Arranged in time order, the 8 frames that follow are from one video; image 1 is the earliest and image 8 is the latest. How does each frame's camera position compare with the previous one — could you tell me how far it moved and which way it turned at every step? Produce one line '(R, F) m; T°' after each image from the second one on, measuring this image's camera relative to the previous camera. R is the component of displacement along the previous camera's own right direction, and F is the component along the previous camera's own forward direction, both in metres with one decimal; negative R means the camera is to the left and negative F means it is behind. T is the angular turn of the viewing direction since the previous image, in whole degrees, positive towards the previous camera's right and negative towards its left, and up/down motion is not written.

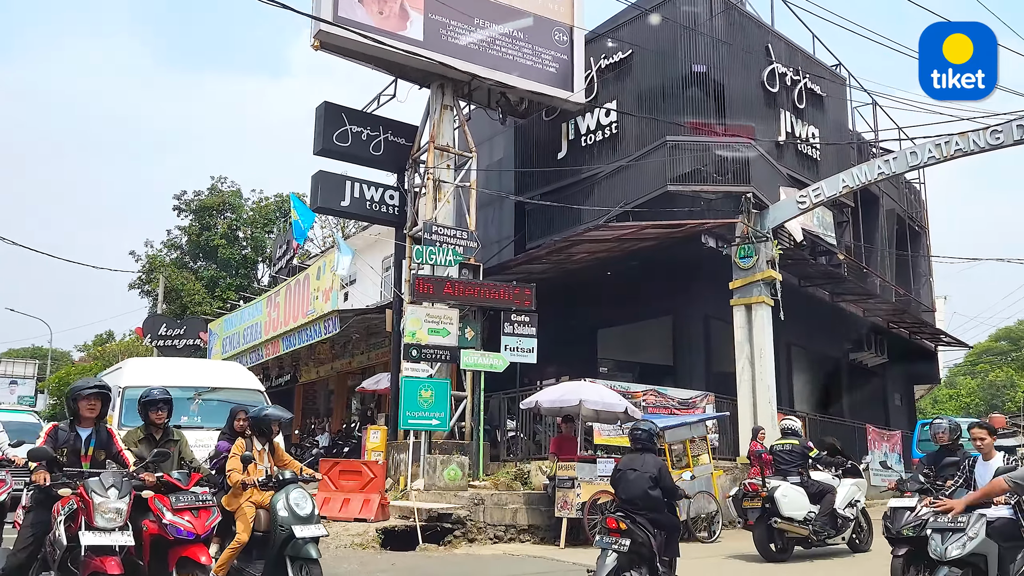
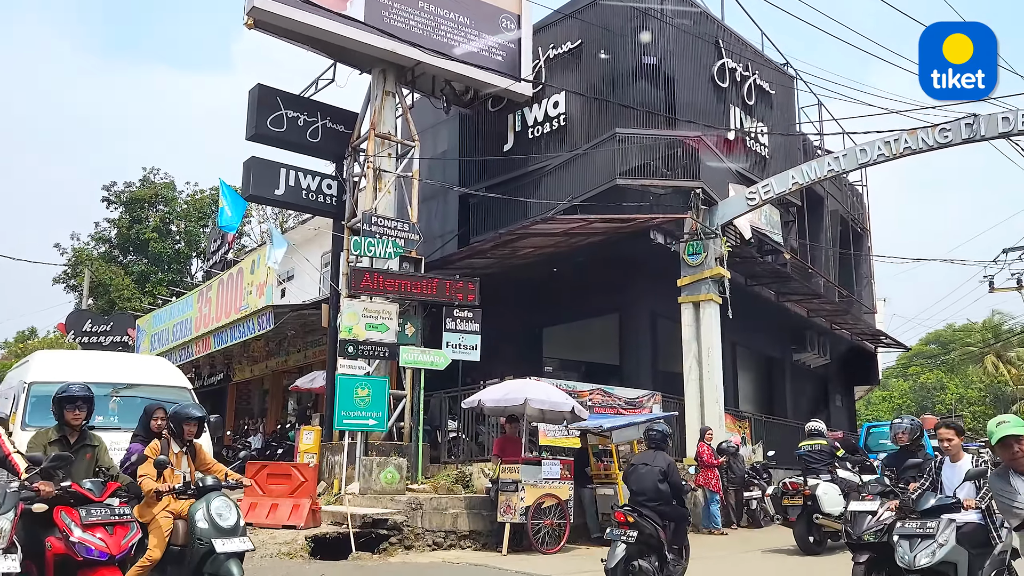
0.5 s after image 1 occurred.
(0.0, +0.6) m; +4°
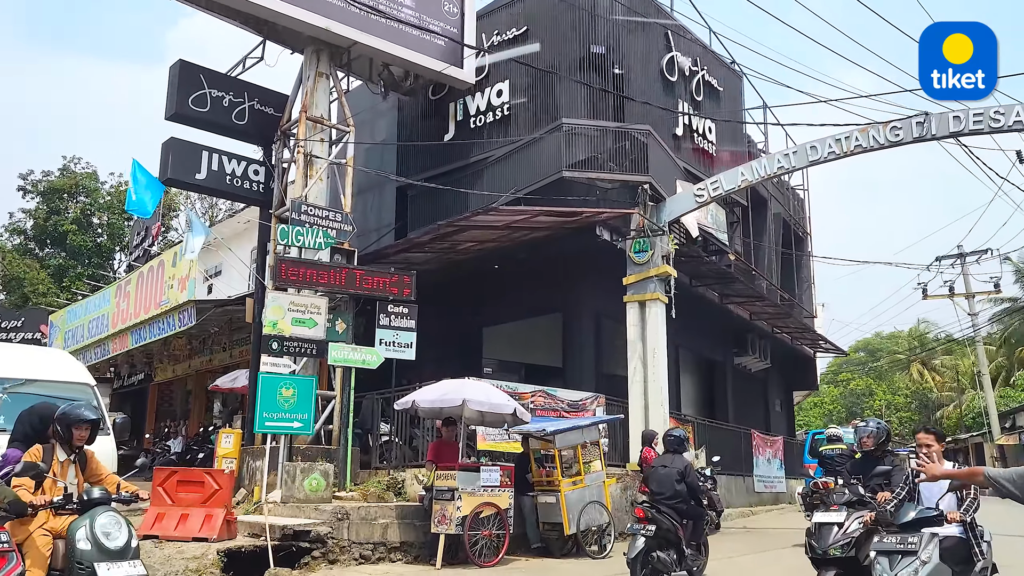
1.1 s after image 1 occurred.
(0.0, +0.7) m; +4°
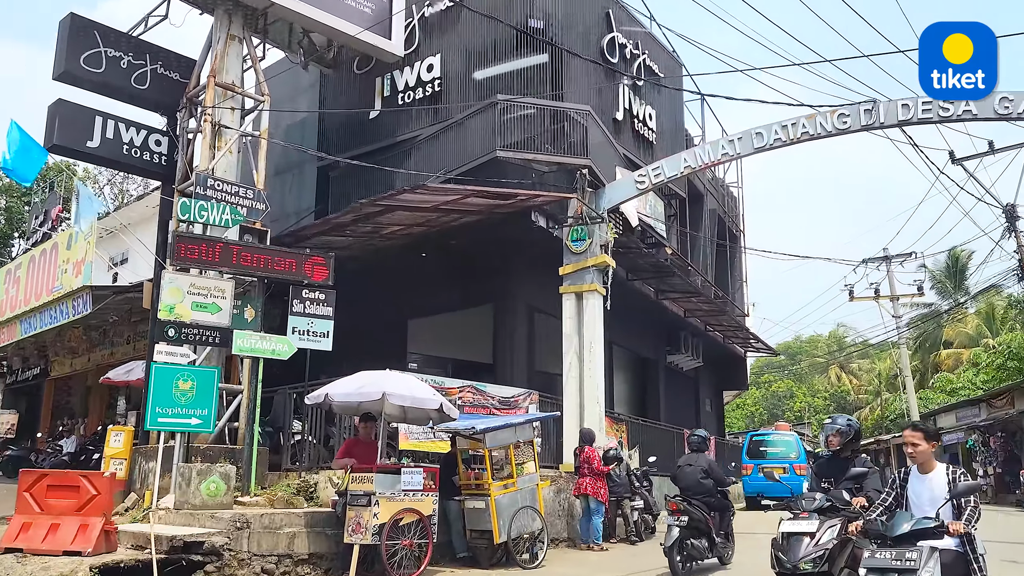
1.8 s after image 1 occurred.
(0.0, +1.0) m; +5°
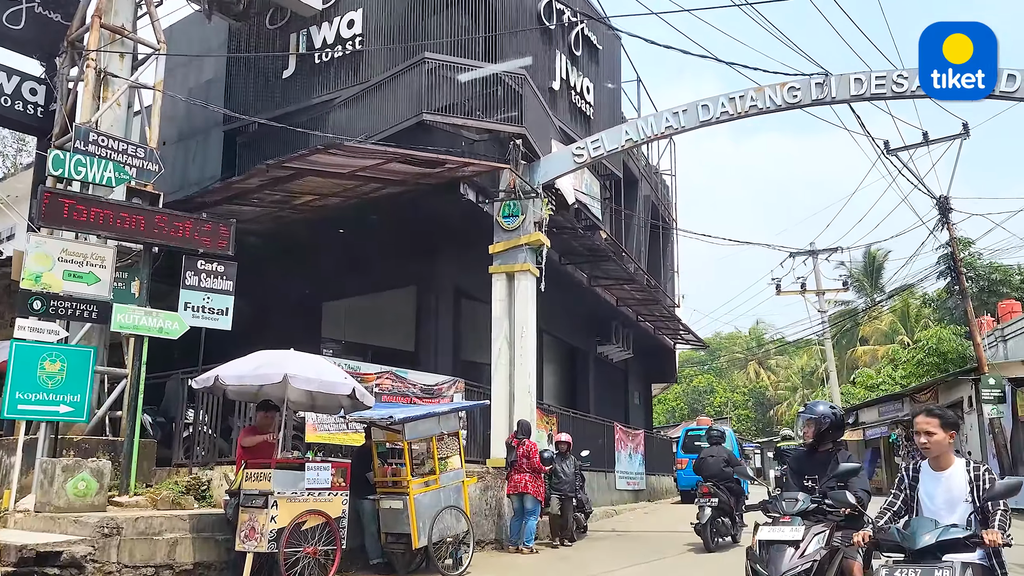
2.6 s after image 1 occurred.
(0.0, +1.1) m; +5°
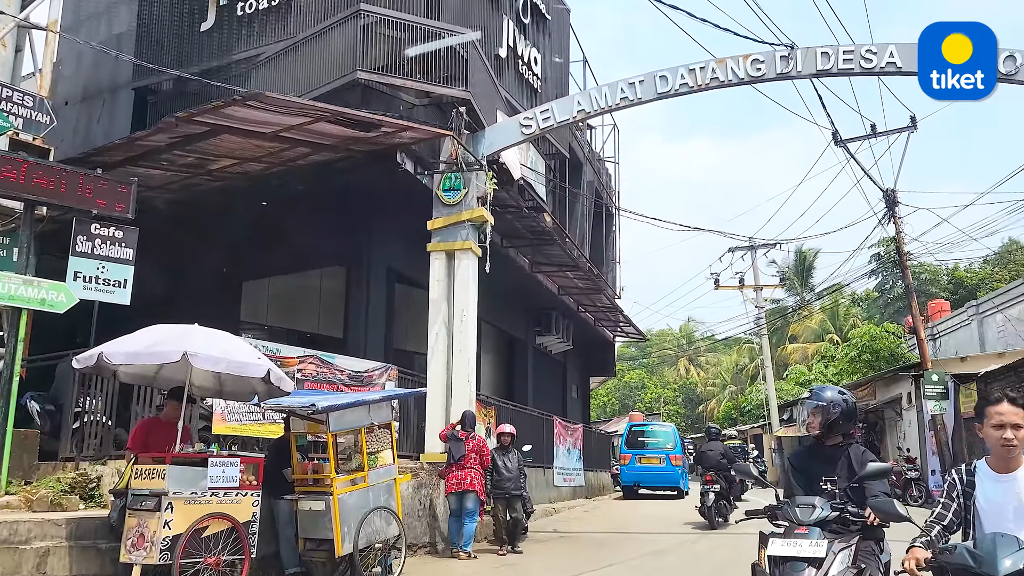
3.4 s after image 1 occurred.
(-0.1, +1.0) m; +5°
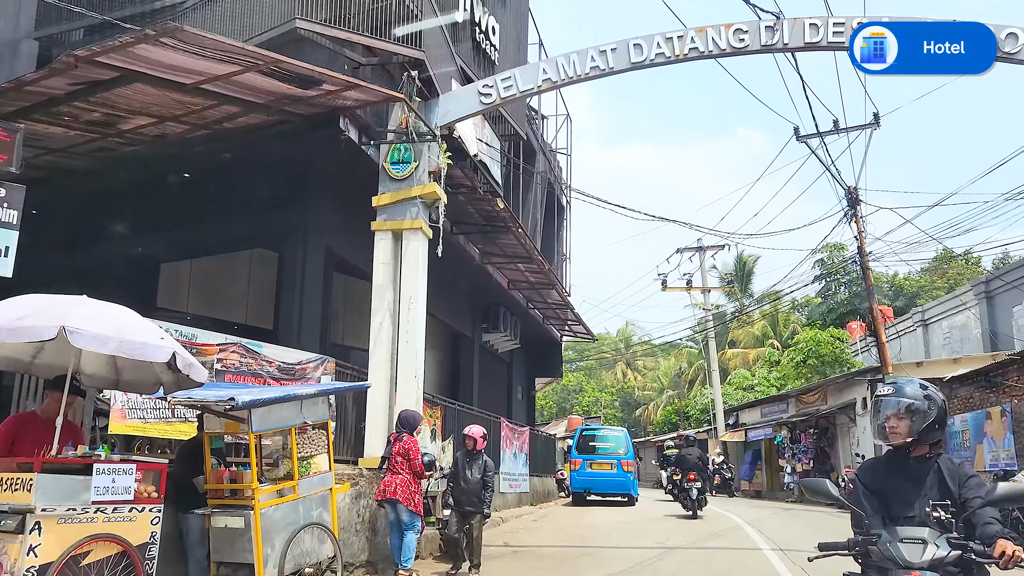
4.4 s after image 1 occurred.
(-0.2, +1.2) m; +4°
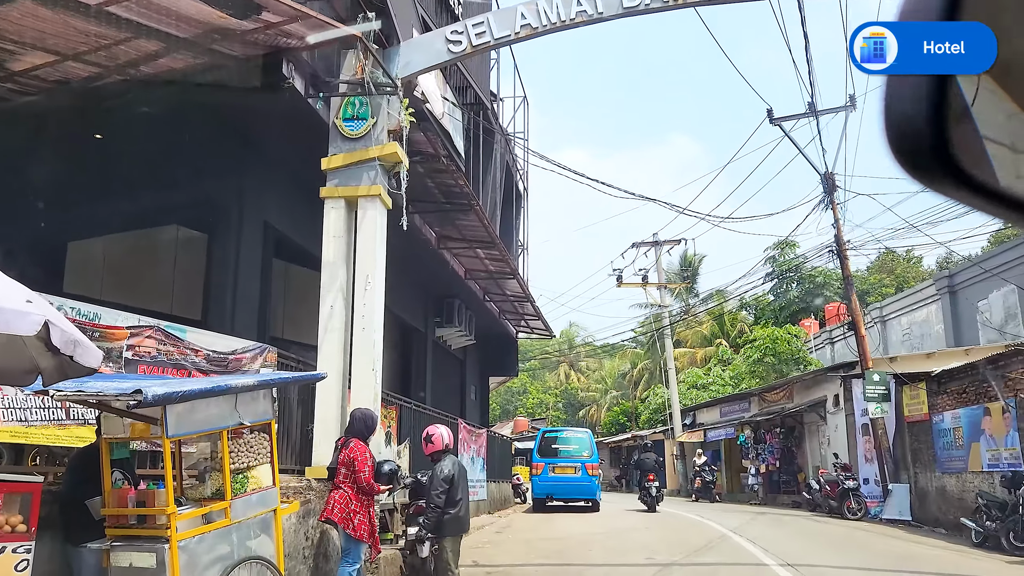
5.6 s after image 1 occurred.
(-0.4, +1.4) m; +4°
